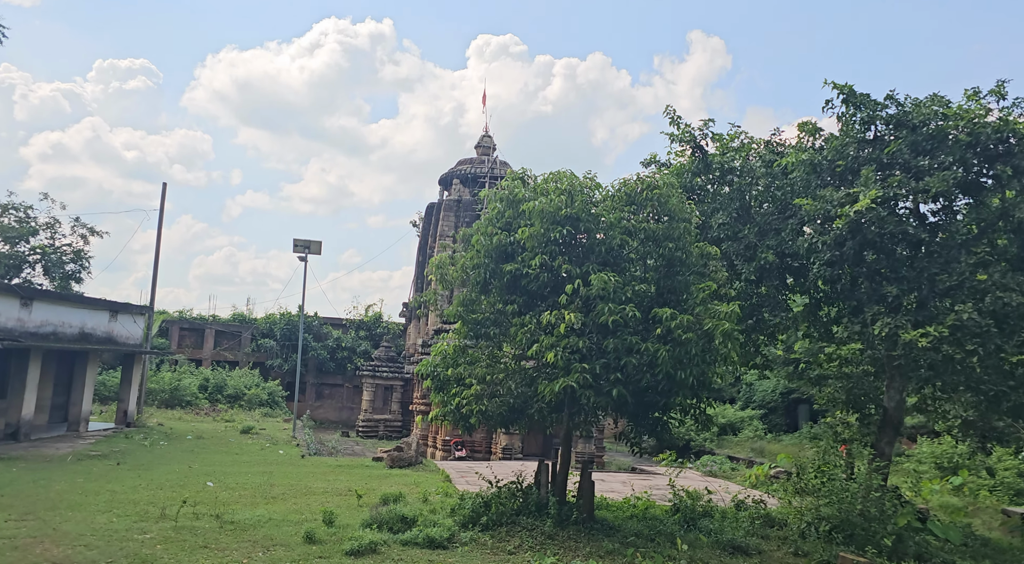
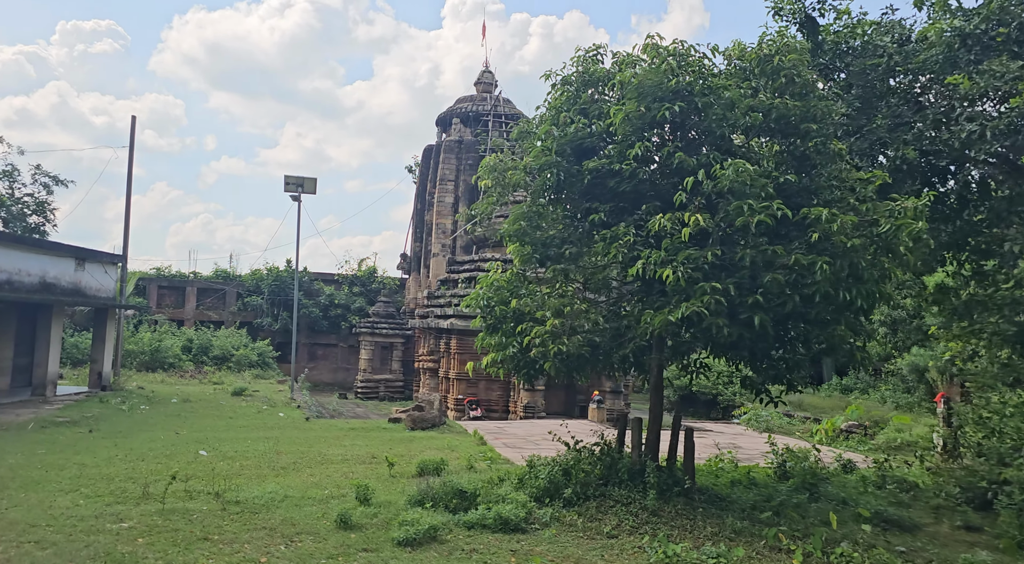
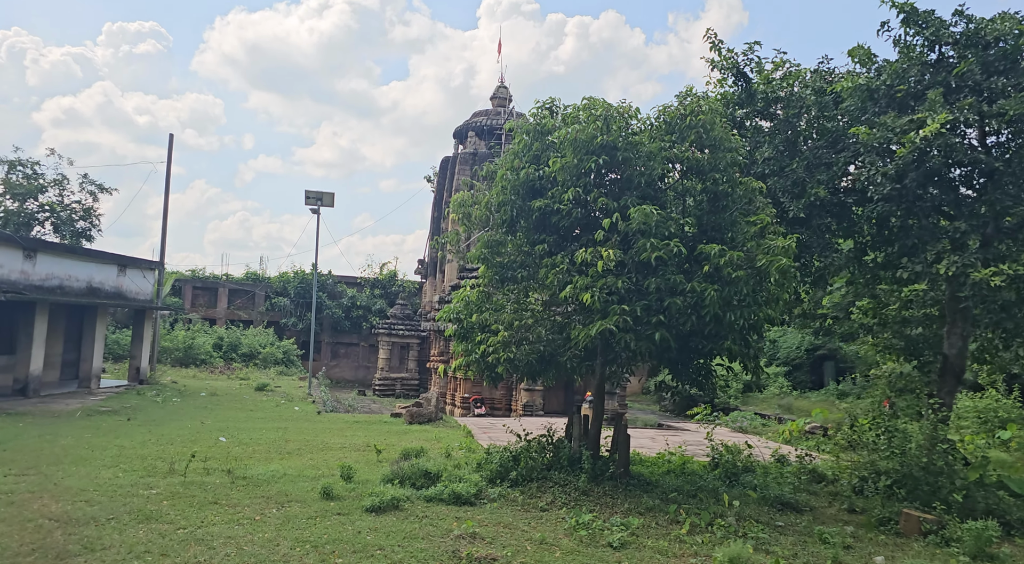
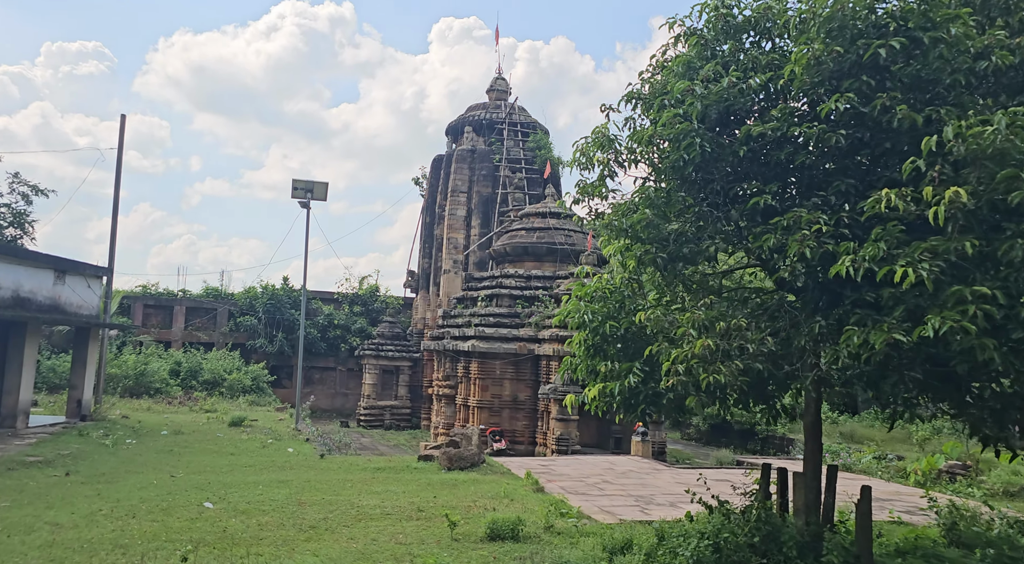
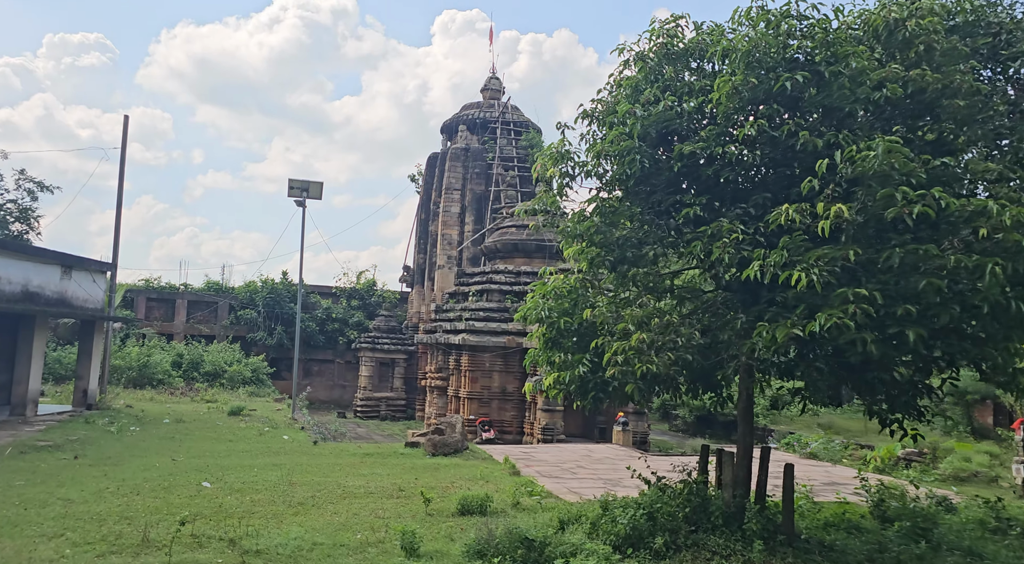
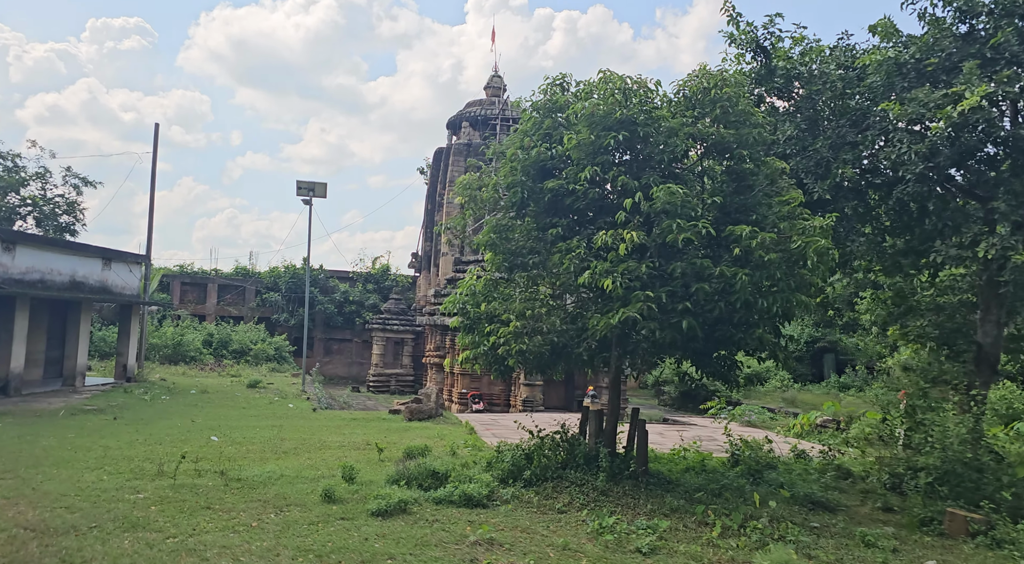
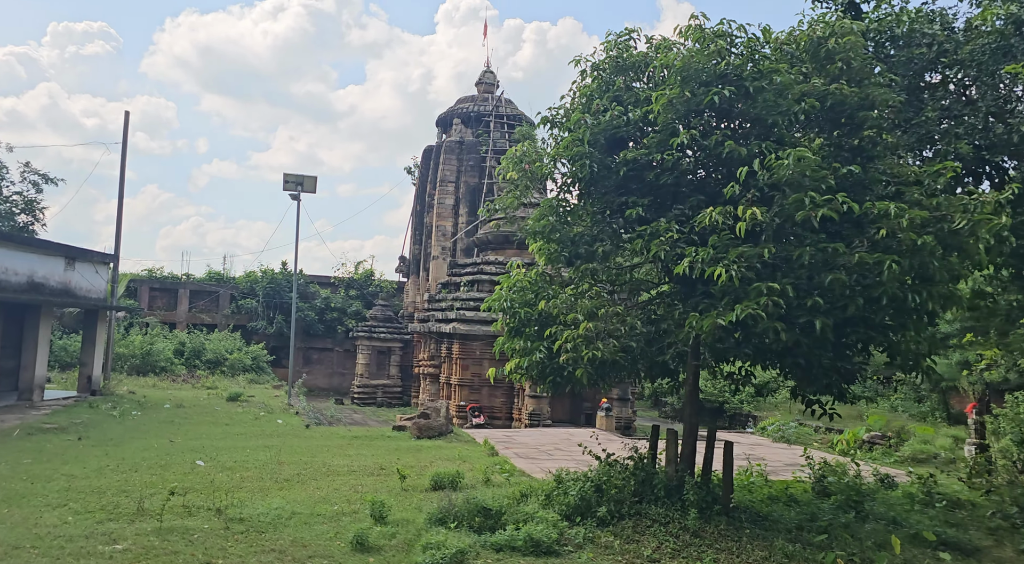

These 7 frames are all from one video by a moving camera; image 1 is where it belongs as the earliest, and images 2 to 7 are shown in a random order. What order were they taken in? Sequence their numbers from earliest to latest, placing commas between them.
3, 6, 2, 7, 5, 4
